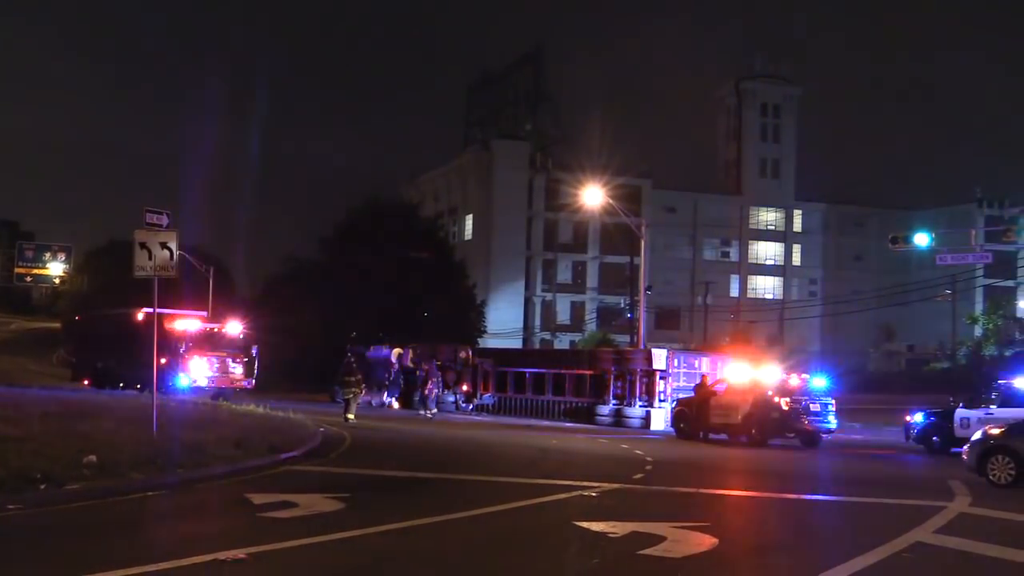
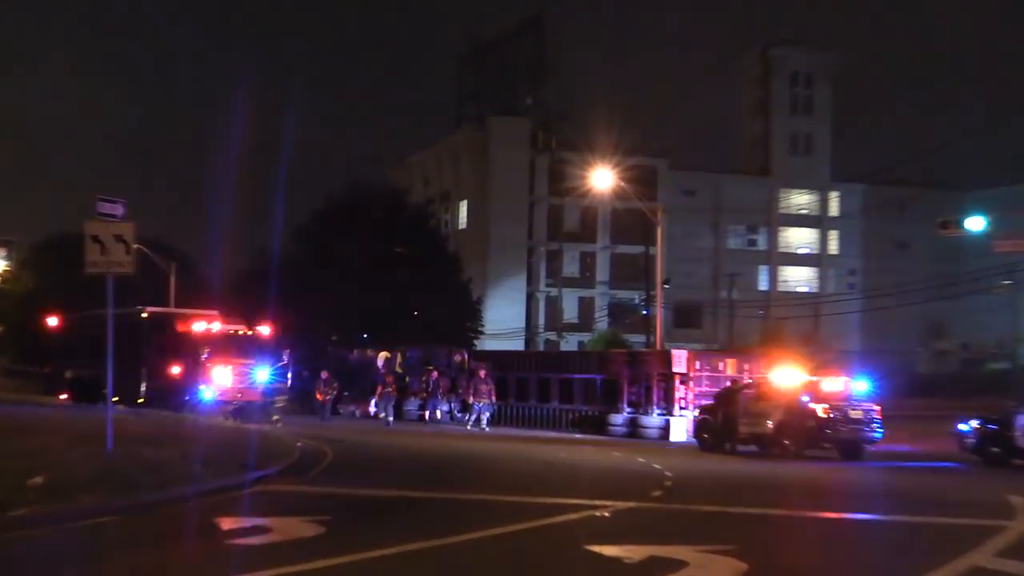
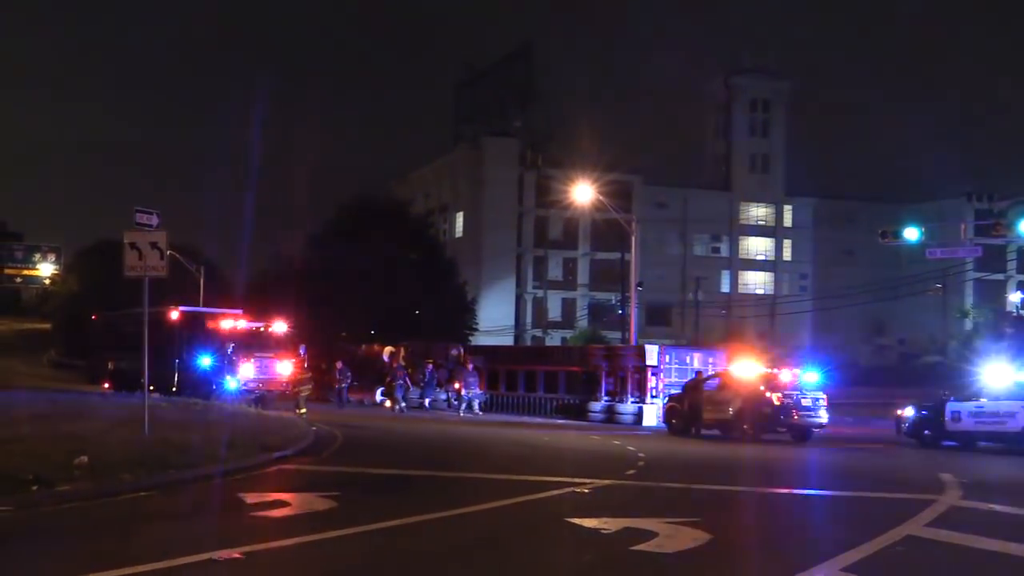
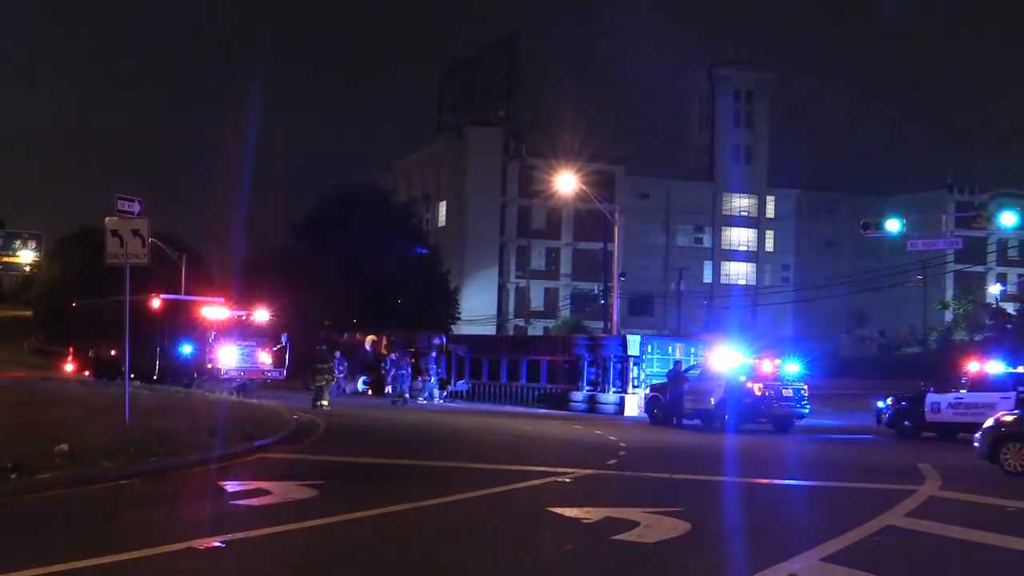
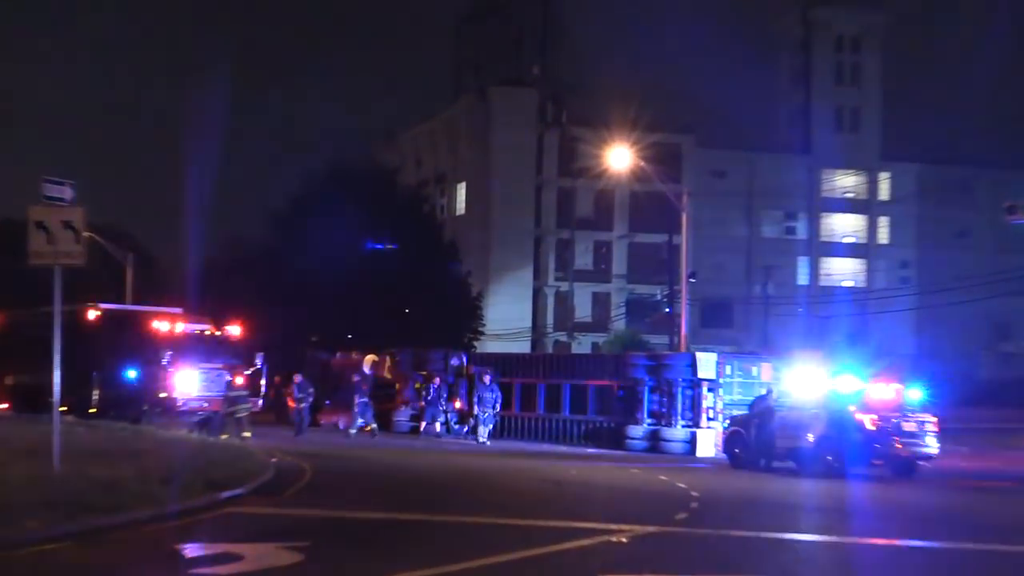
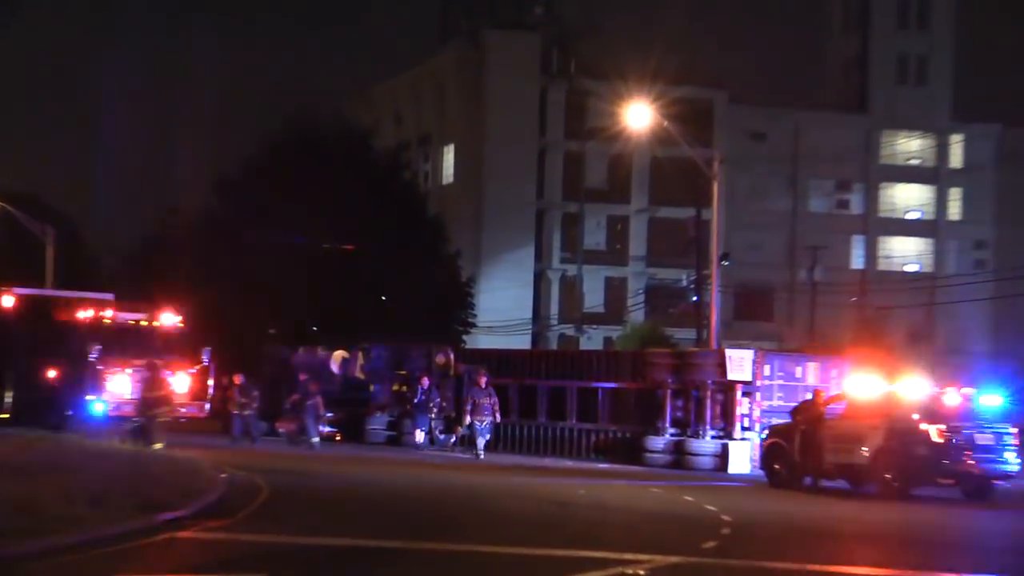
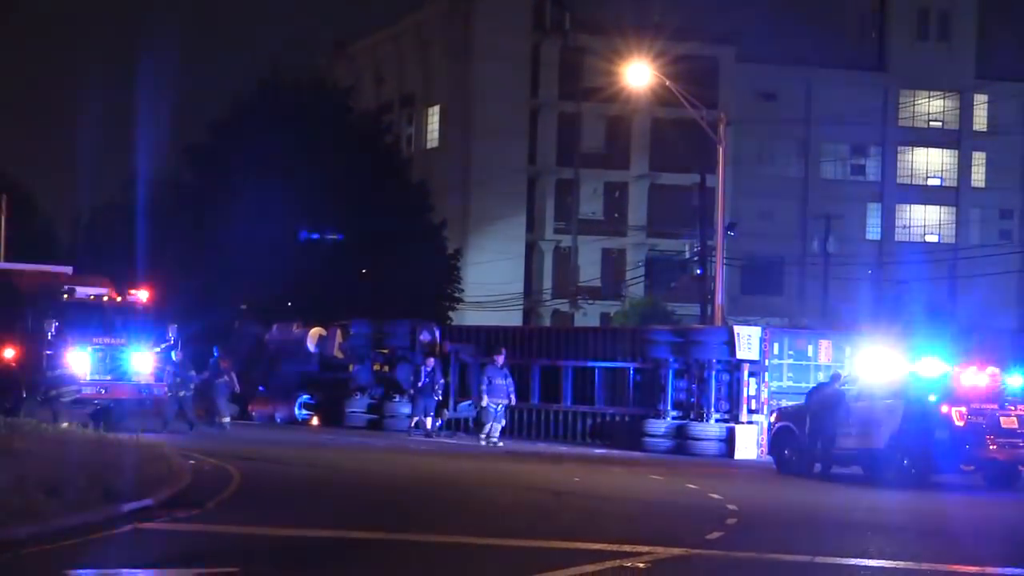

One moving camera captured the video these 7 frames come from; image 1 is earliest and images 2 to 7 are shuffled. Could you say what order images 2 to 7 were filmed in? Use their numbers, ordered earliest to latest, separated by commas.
4, 3, 2, 5, 6, 7
